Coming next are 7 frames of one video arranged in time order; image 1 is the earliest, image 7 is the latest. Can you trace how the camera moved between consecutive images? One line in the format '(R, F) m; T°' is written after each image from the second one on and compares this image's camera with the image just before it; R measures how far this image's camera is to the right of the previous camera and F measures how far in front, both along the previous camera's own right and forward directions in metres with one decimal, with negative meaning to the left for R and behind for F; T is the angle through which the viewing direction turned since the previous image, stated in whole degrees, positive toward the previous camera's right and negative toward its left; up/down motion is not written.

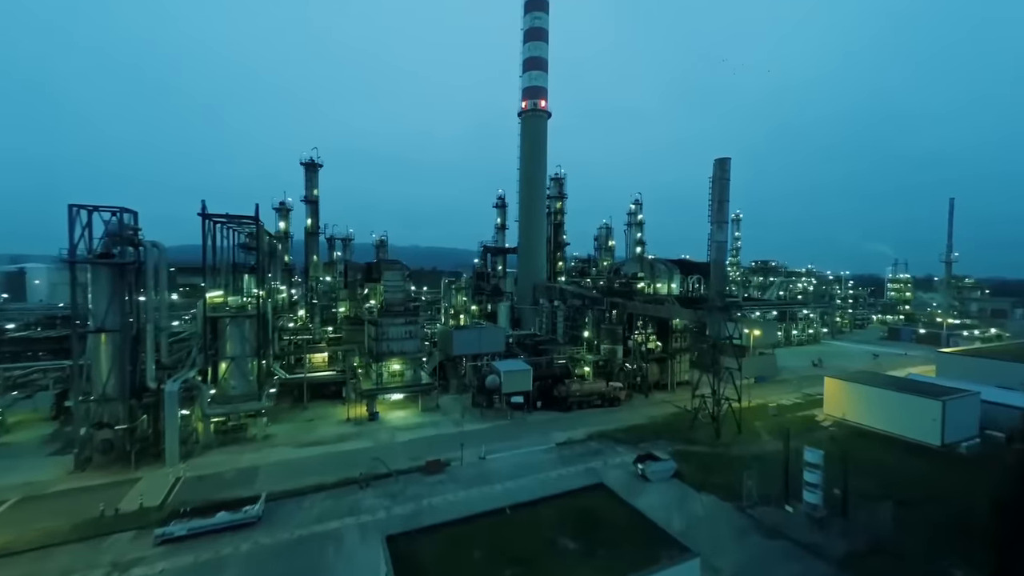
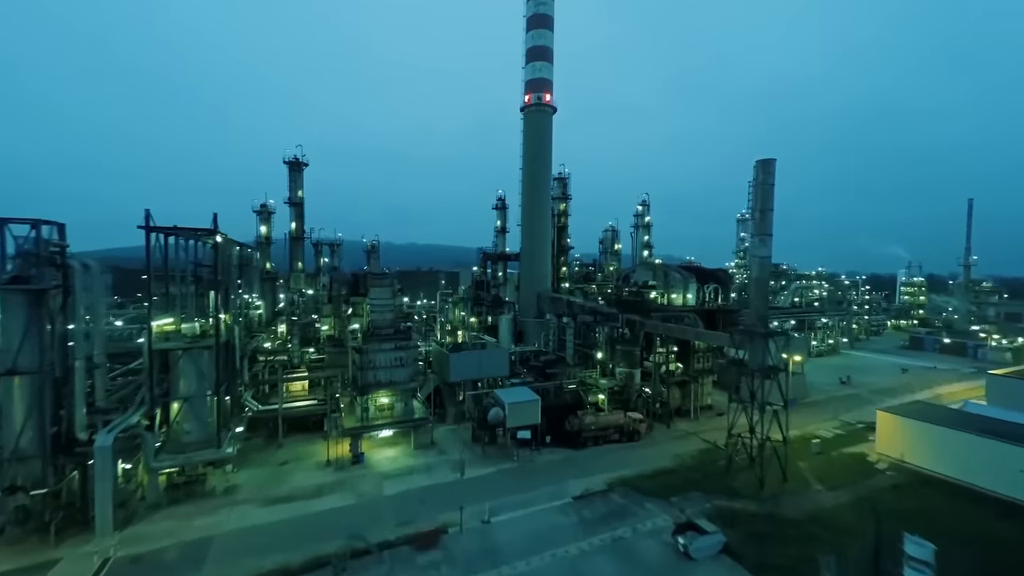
(-0.4, +2.7) m; 0°
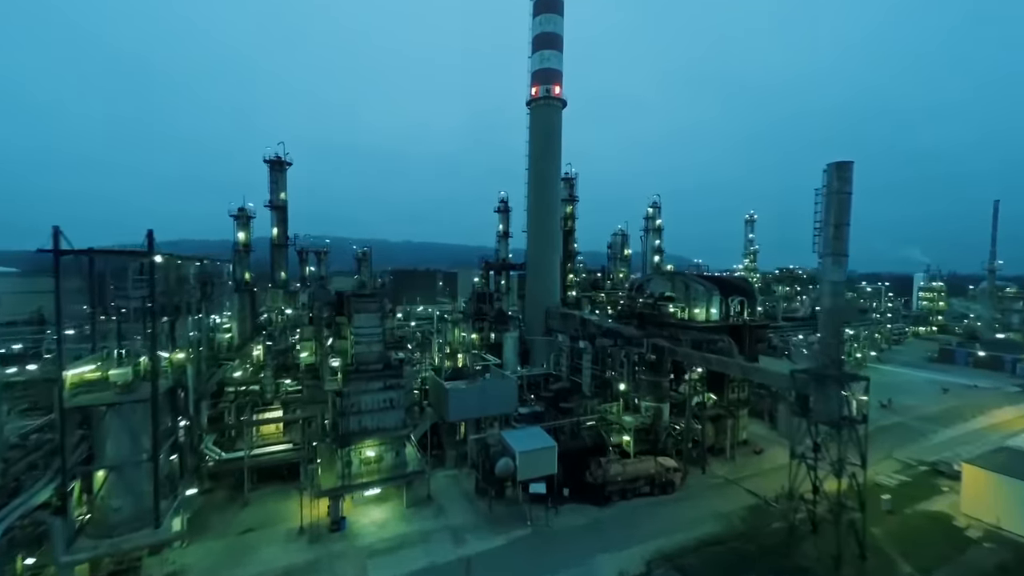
(-0.5, +3.0) m; 0°
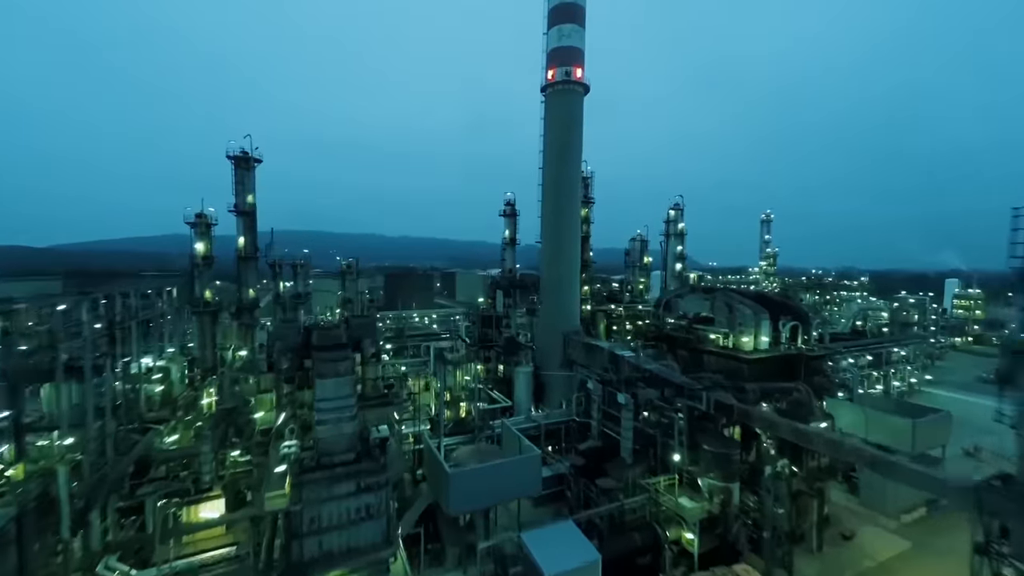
(-0.8, +4.6) m; 0°
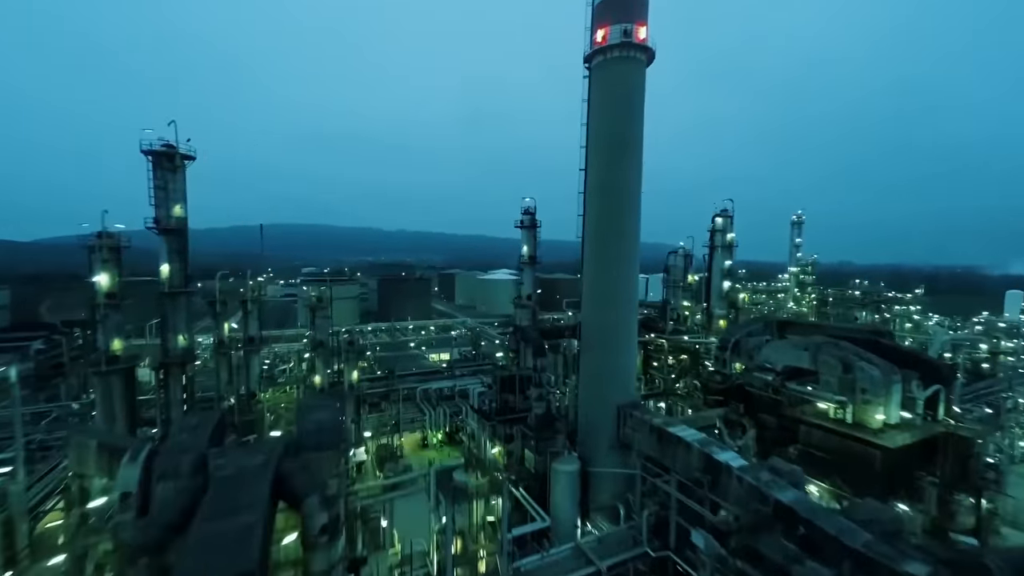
(-1.4, +7.0) m; 0°
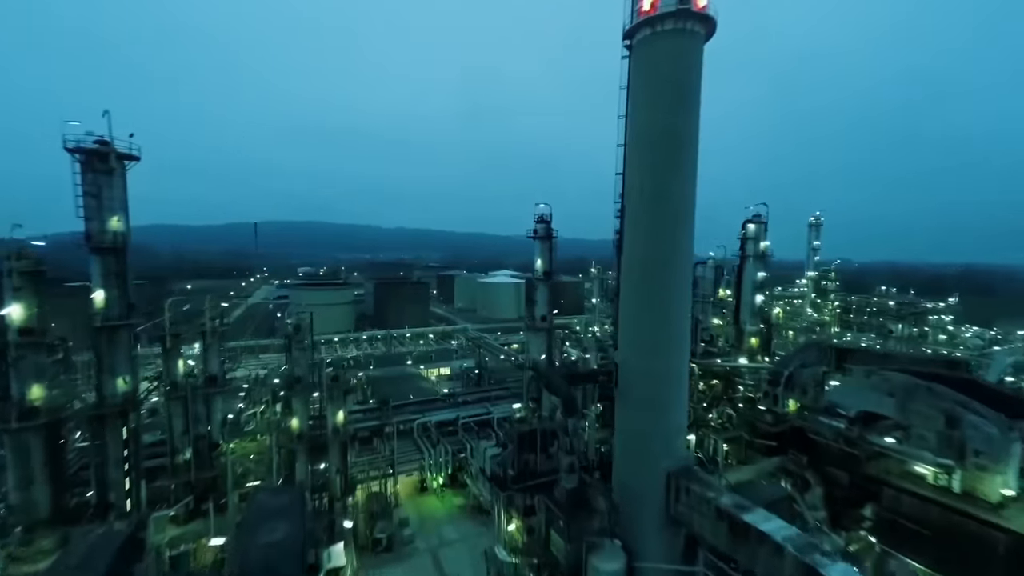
(-0.7, +3.5) m; 0°
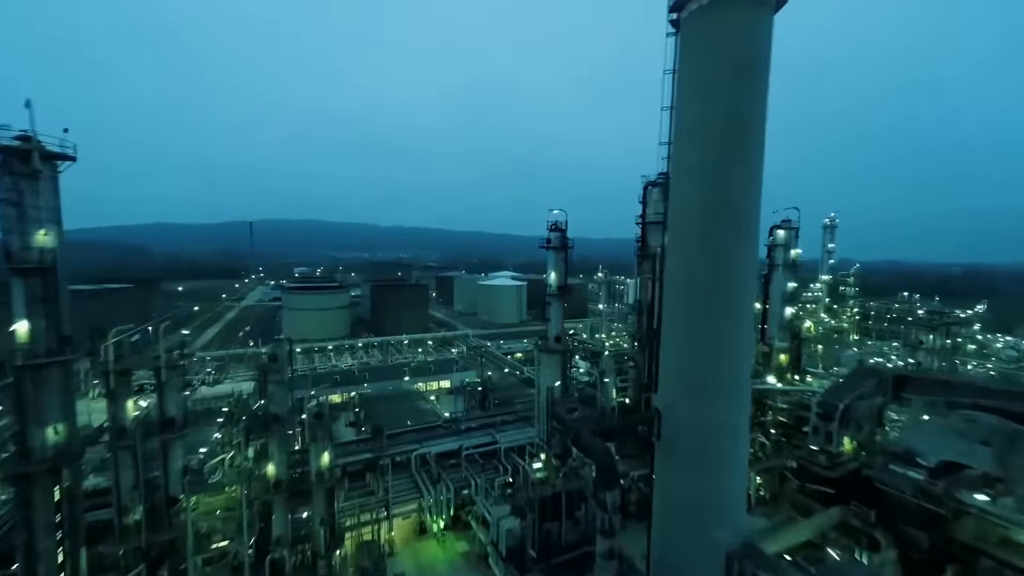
(-0.6, +2.7) m; 0°
